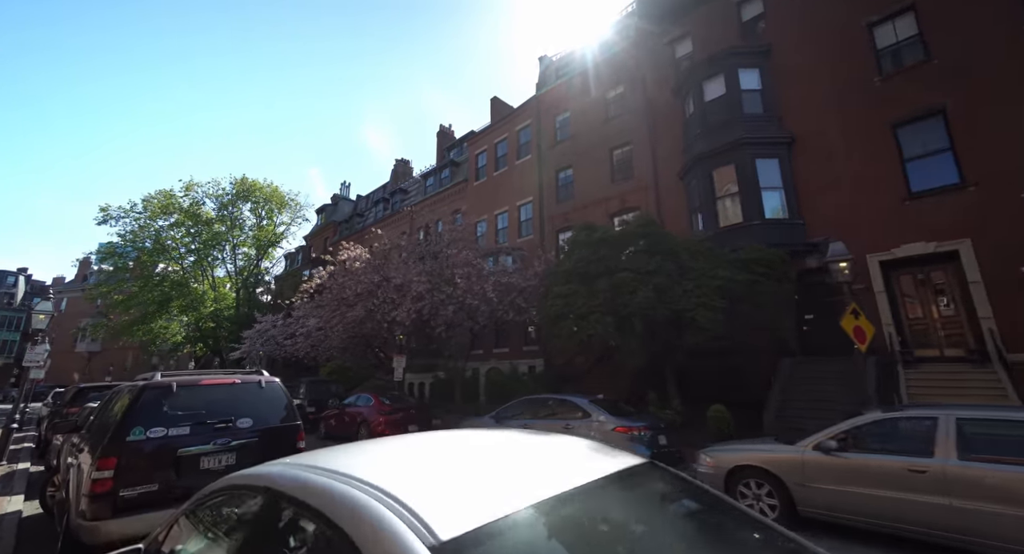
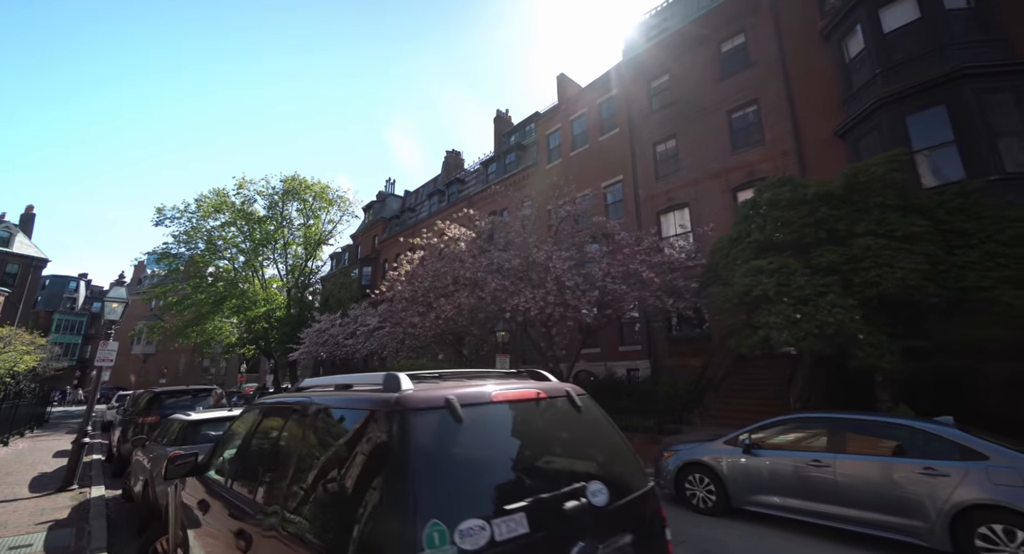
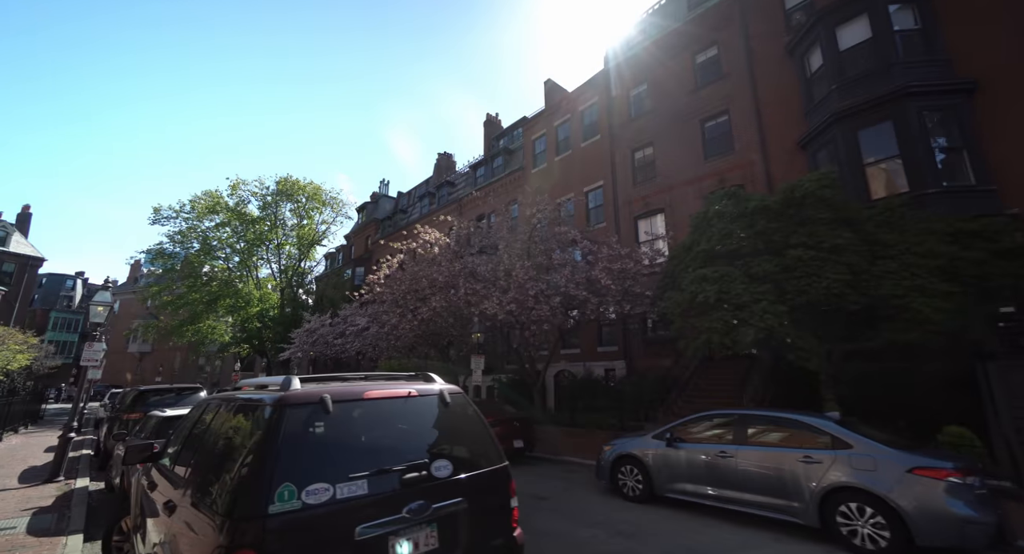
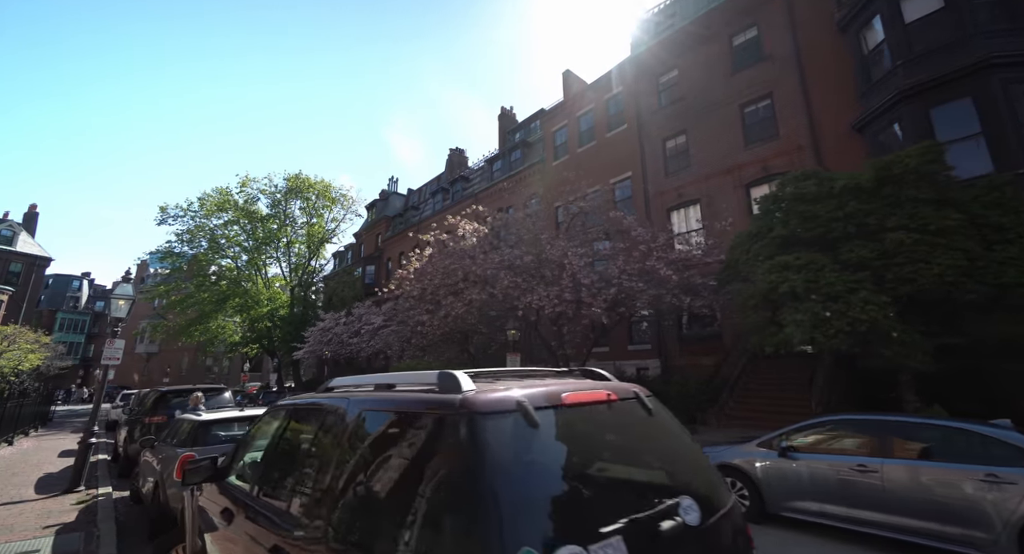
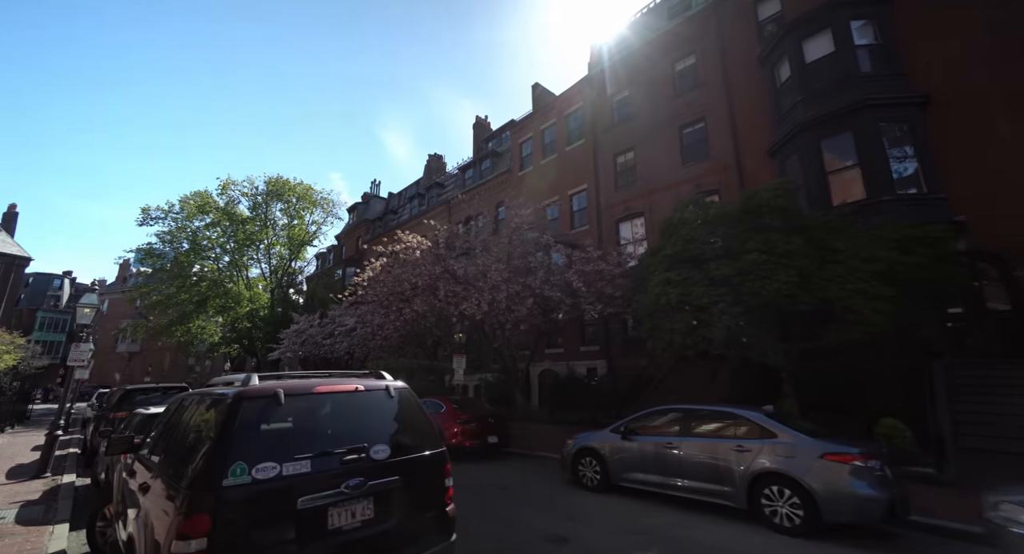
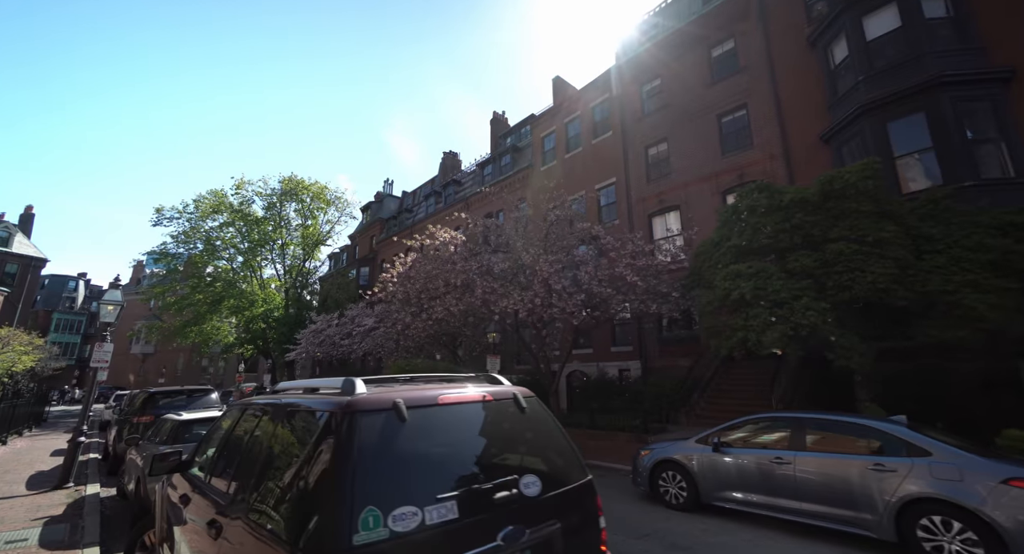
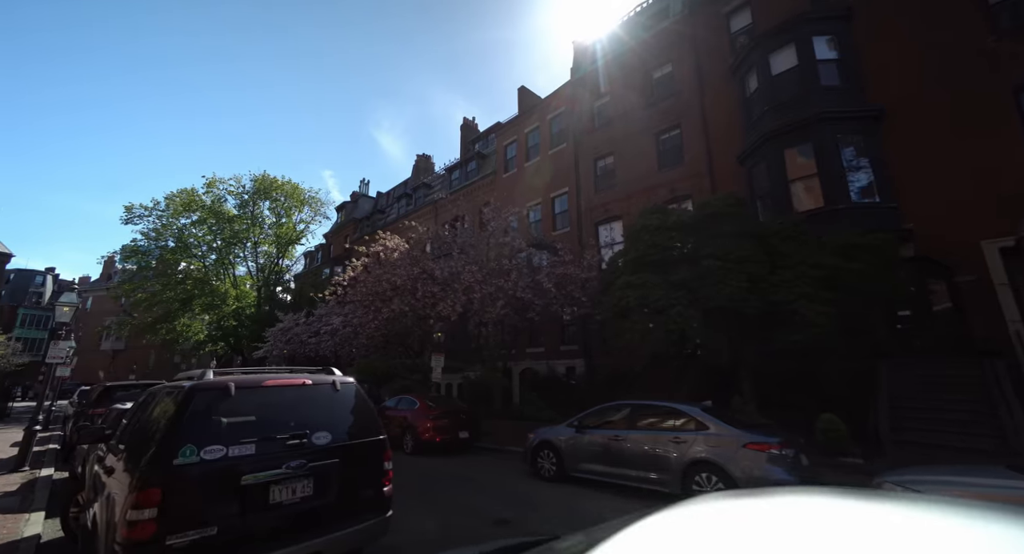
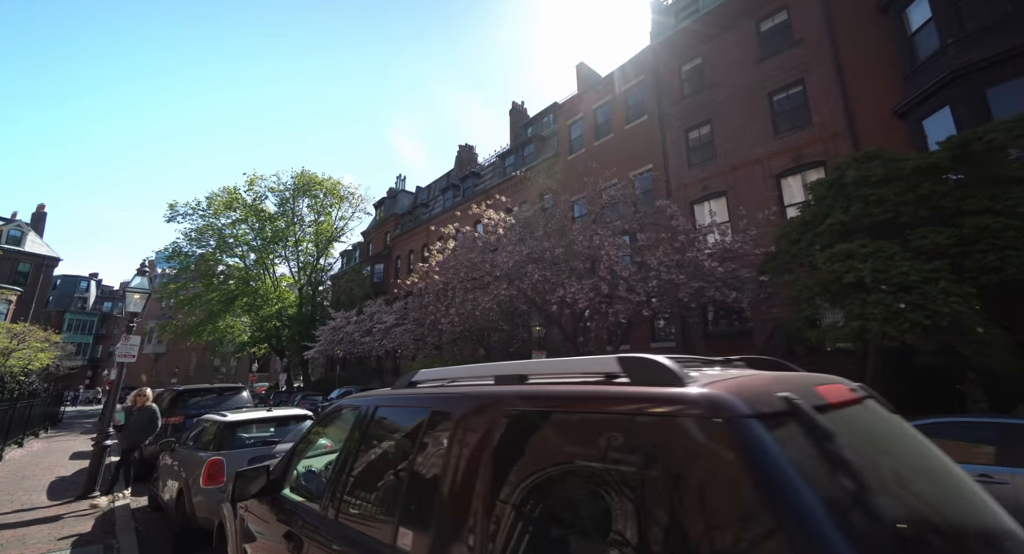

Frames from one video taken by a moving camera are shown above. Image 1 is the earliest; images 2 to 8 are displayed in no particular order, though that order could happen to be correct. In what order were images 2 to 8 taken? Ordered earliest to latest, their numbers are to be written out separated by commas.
7, 5, 3, 6, 2, 4, 8
